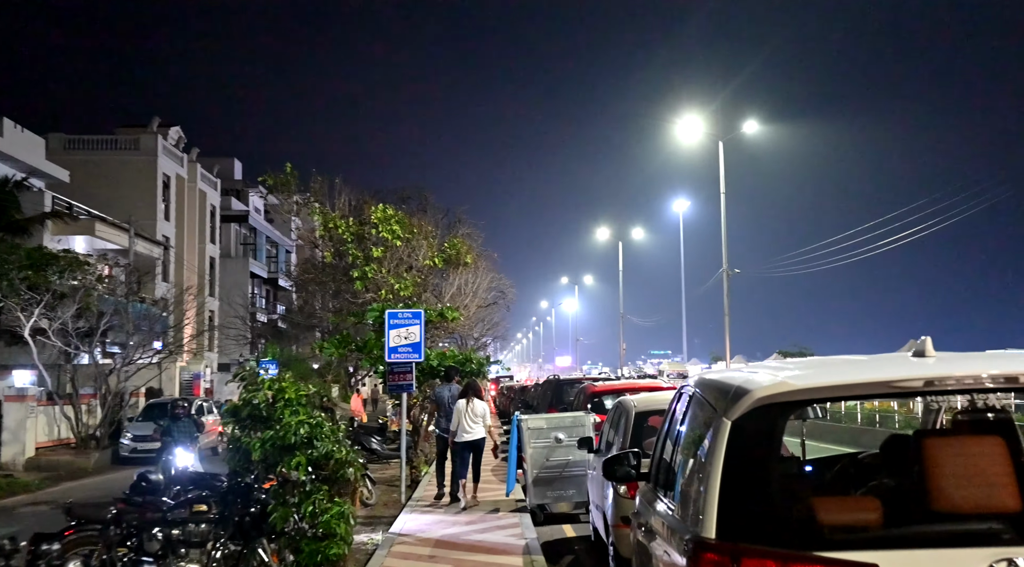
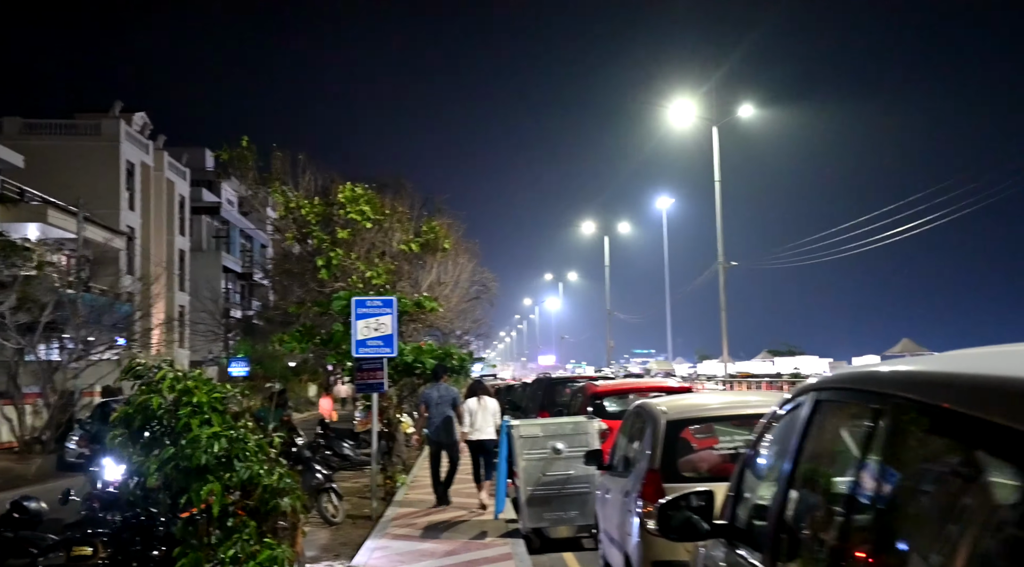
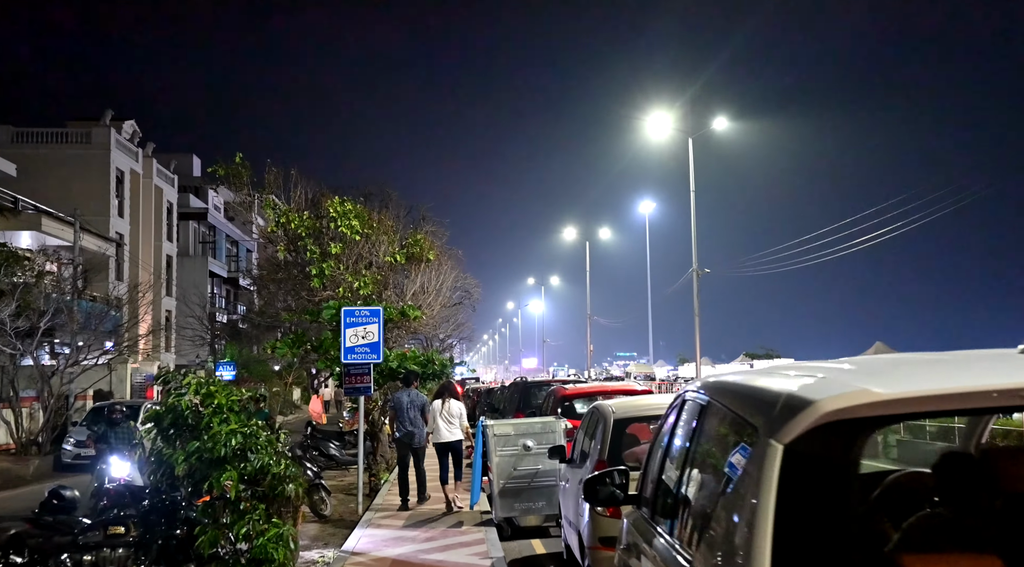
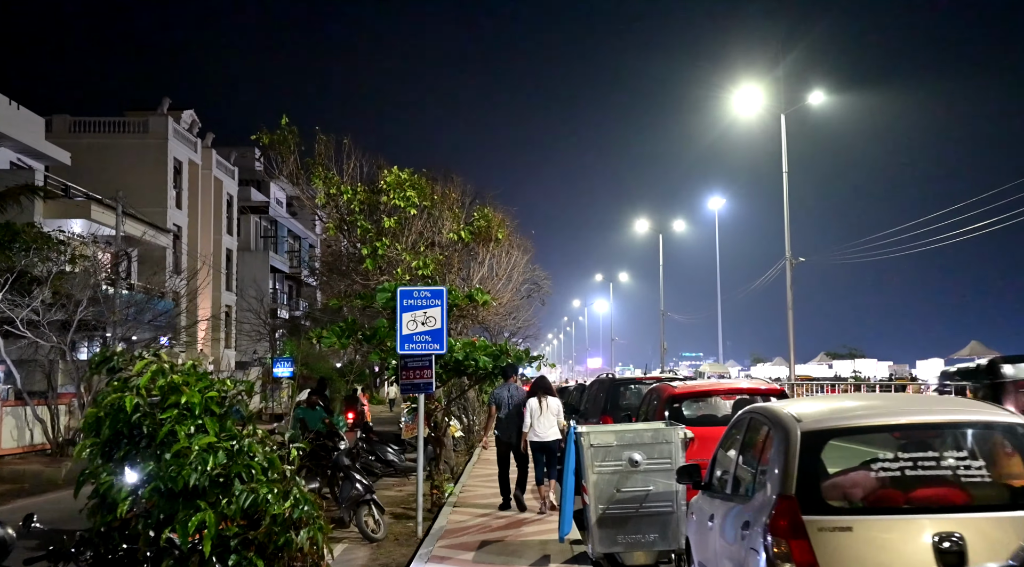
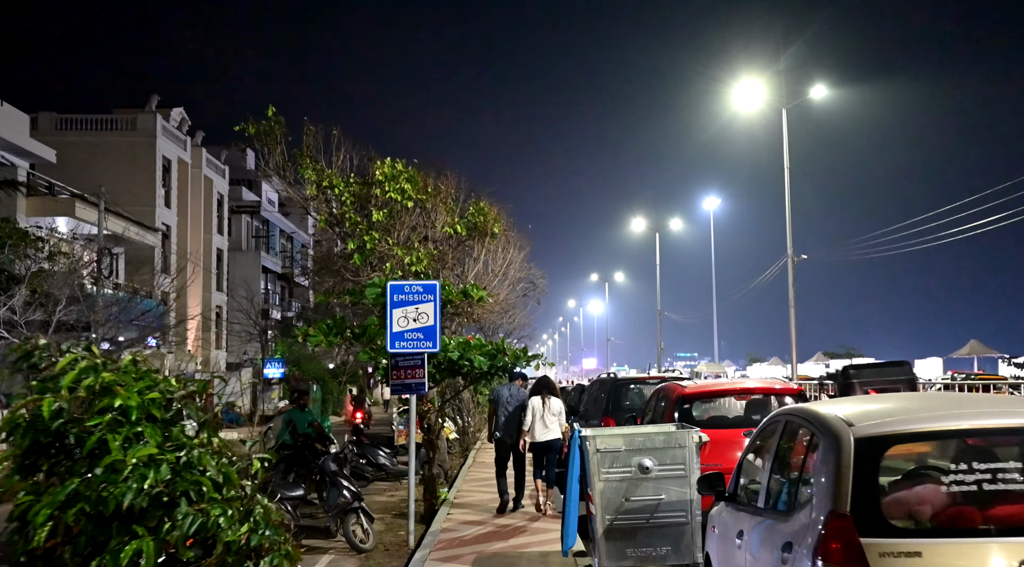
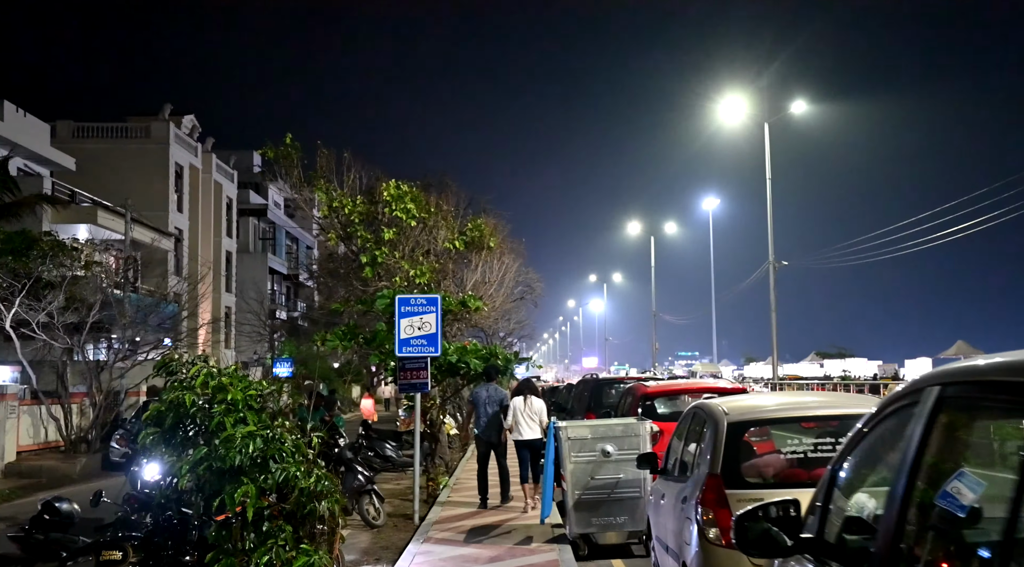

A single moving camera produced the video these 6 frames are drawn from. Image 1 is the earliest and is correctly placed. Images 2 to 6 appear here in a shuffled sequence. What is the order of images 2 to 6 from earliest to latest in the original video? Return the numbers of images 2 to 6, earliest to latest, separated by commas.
3, 2, 6, 4, 5
